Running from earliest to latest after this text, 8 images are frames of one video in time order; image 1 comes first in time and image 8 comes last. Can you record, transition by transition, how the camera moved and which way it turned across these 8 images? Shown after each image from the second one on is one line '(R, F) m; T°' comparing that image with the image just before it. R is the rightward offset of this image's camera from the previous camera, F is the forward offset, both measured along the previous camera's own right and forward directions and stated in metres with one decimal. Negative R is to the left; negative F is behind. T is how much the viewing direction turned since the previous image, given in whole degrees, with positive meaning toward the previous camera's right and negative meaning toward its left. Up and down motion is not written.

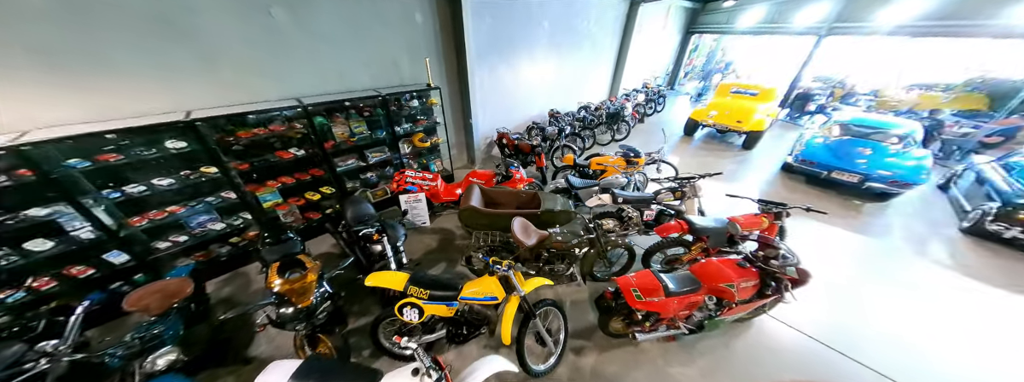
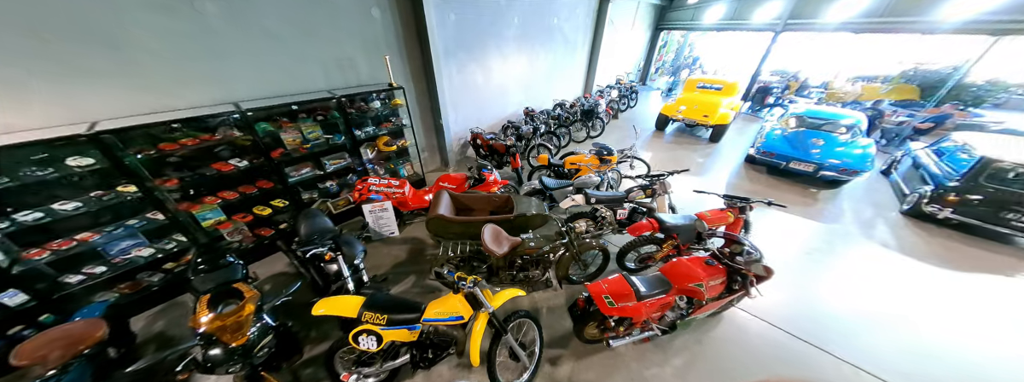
(+0.2, +0.1) m; +4°
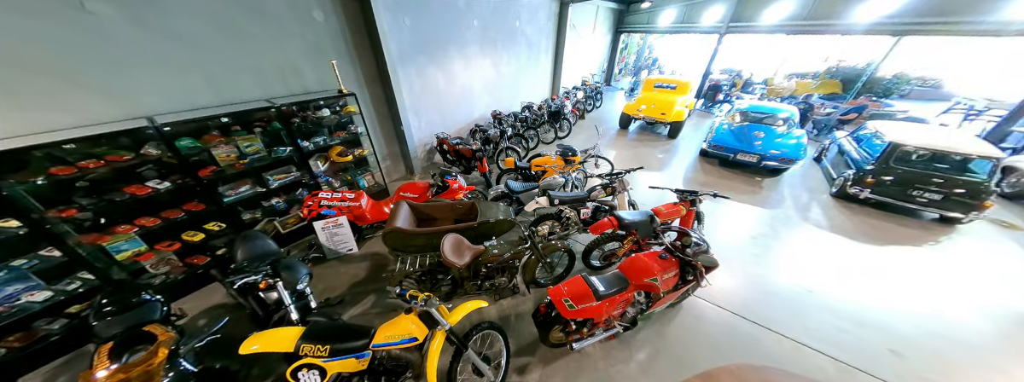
(+0.2, 0.0) m; +5°
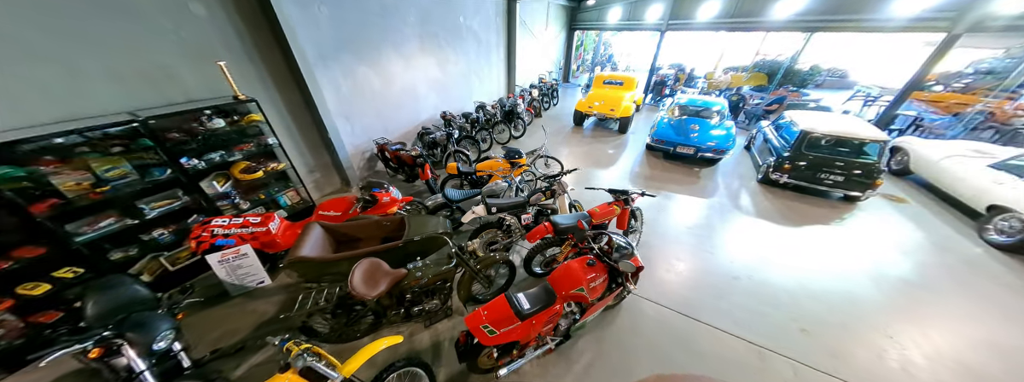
(+0.5, +0.1) m; +6°
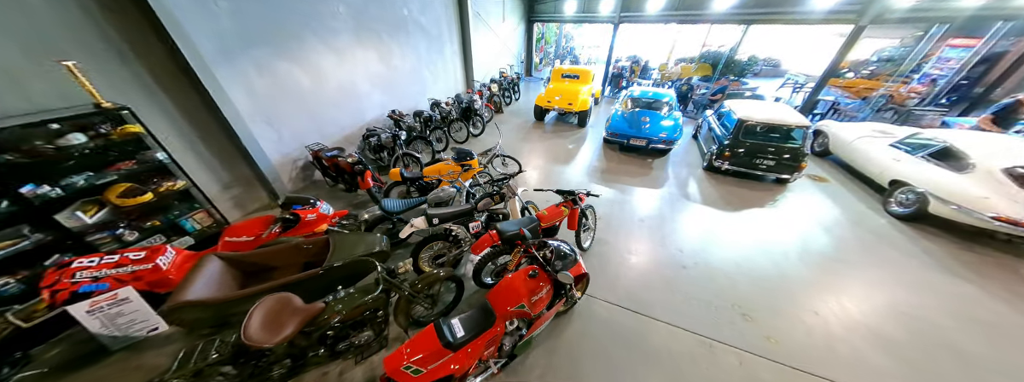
(+0.3, +0.2) m; +5°
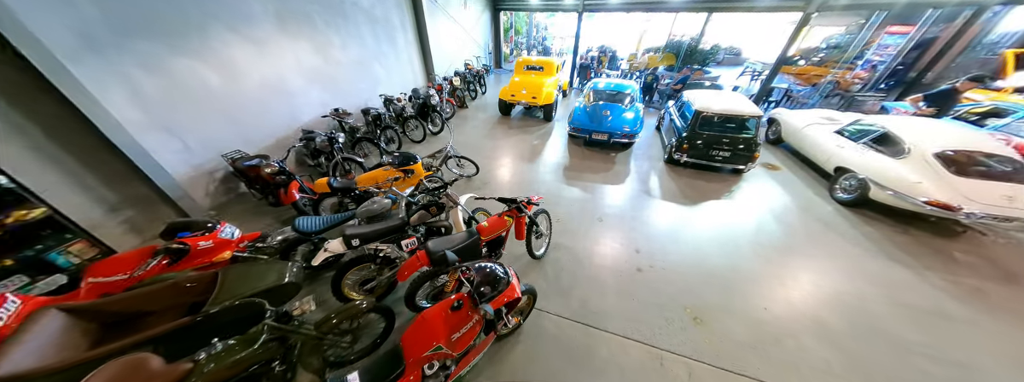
(+0.4, +0.2) m; +4°
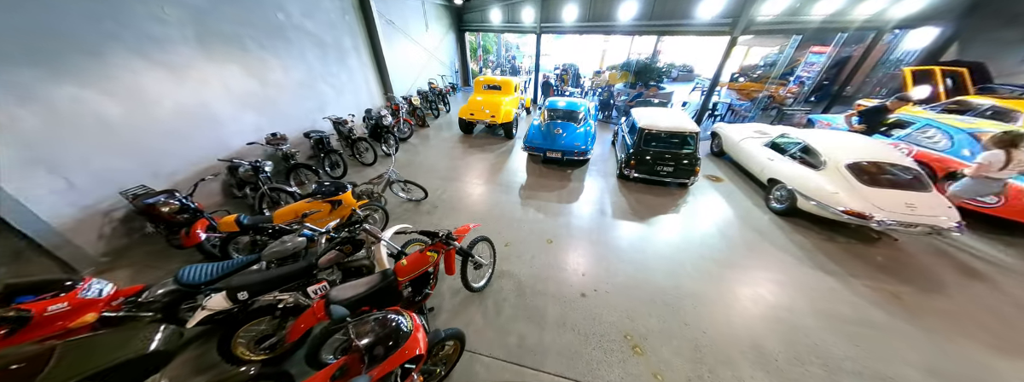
(+0.5, +0.1) m; +4°
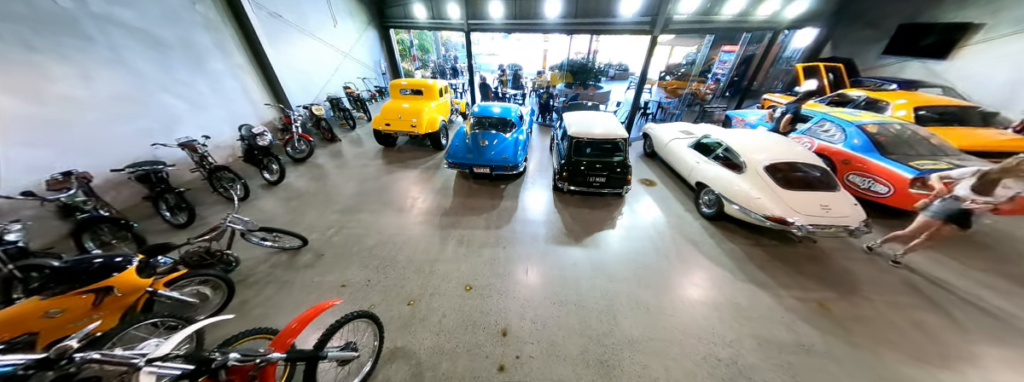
(+0.6, +0.5) m; +8°
